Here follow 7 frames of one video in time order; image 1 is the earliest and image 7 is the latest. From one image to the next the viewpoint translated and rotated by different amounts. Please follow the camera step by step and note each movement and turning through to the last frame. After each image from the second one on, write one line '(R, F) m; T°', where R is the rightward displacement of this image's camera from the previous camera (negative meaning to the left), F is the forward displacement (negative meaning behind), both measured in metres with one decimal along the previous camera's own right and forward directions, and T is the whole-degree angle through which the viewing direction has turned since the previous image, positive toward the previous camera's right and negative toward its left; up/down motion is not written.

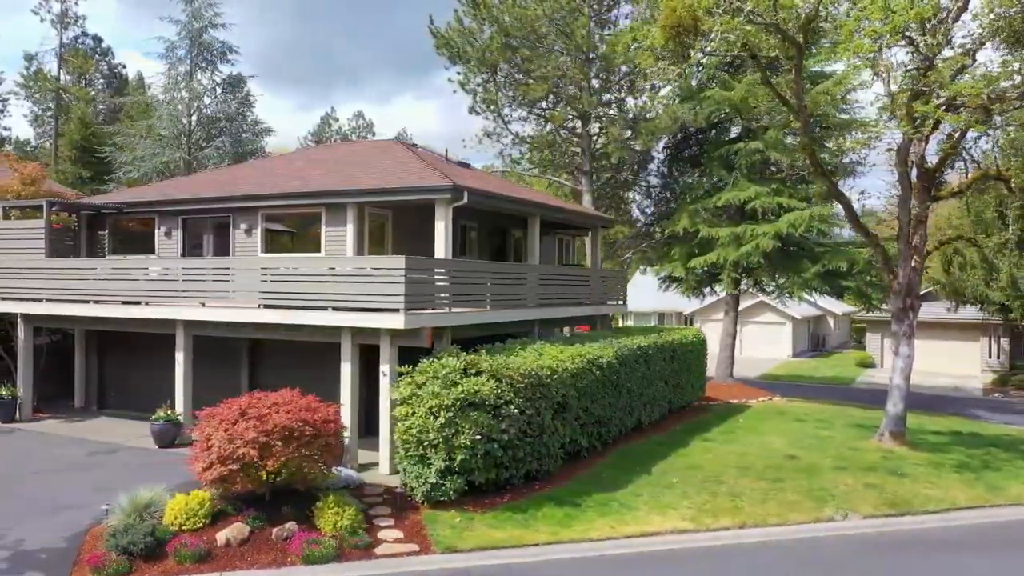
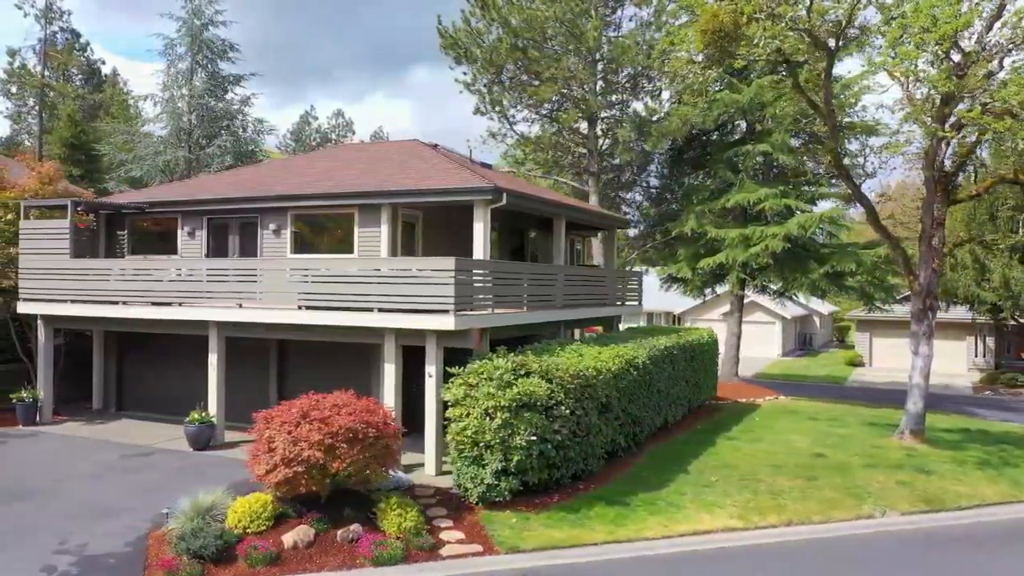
(-1.1, 0.0) m; +2°
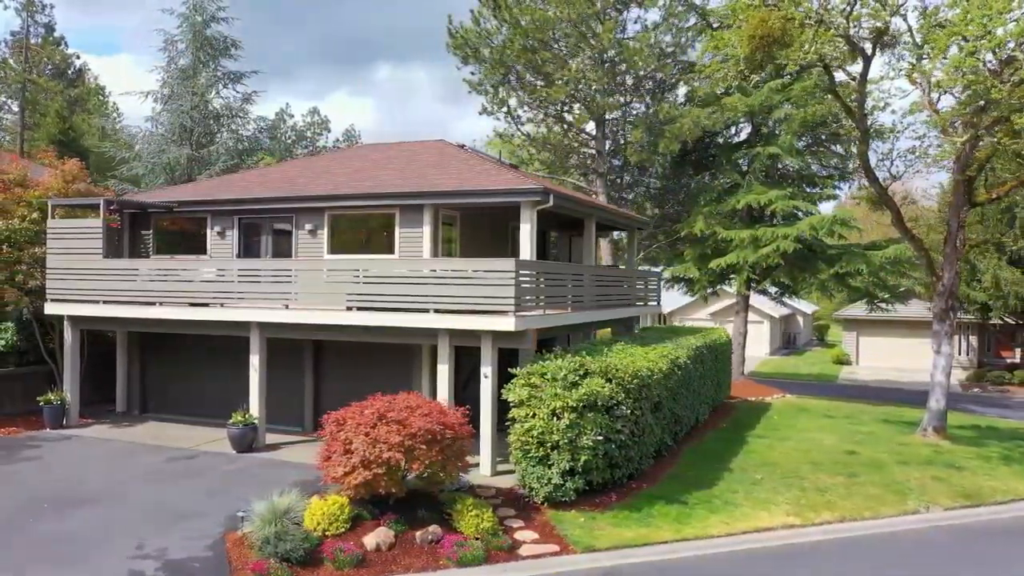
(-1.3, 0.0) m; +2°
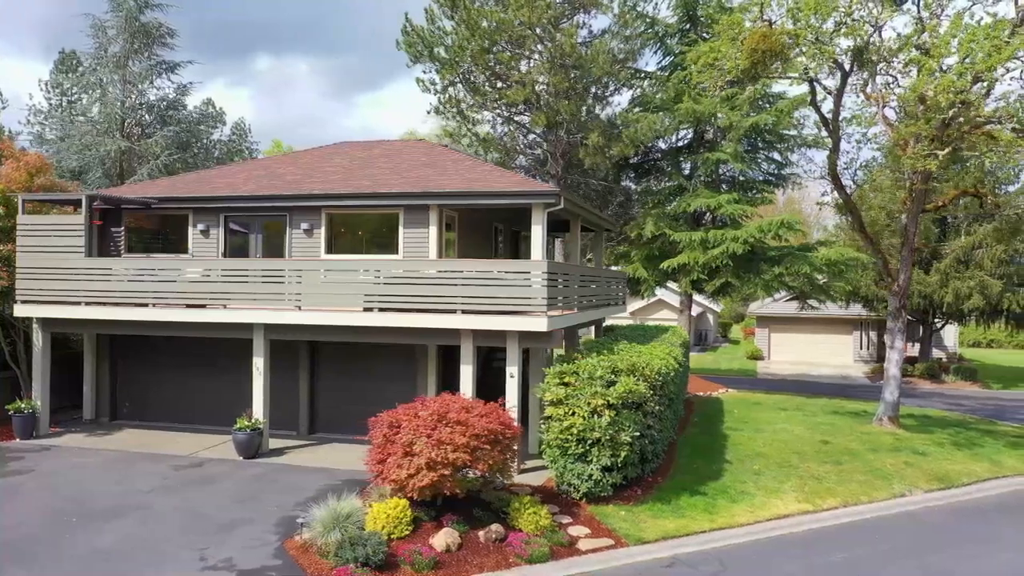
(-2.0, 0.0) m; +7°
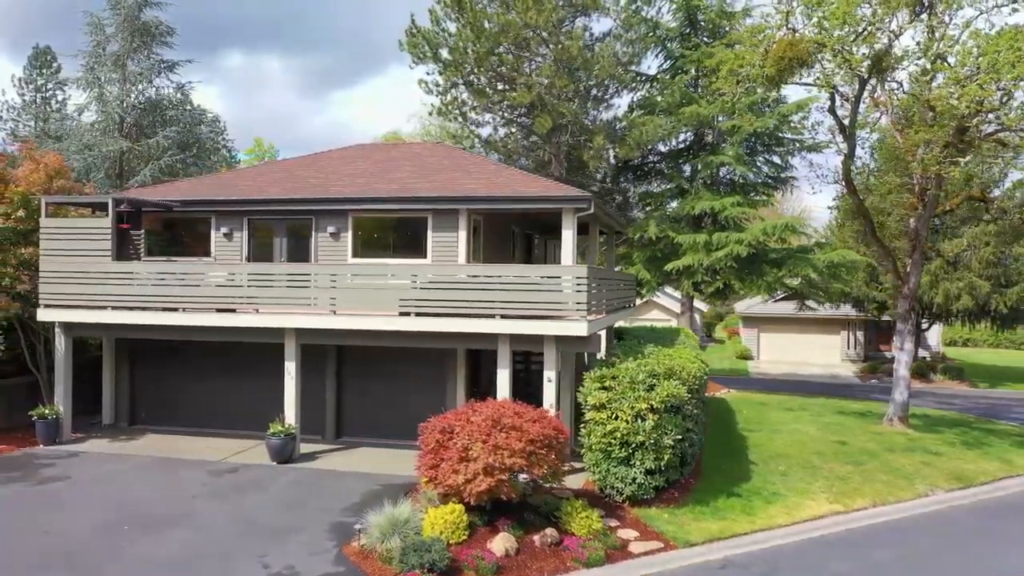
(-1.0, -0.1) m; +2°
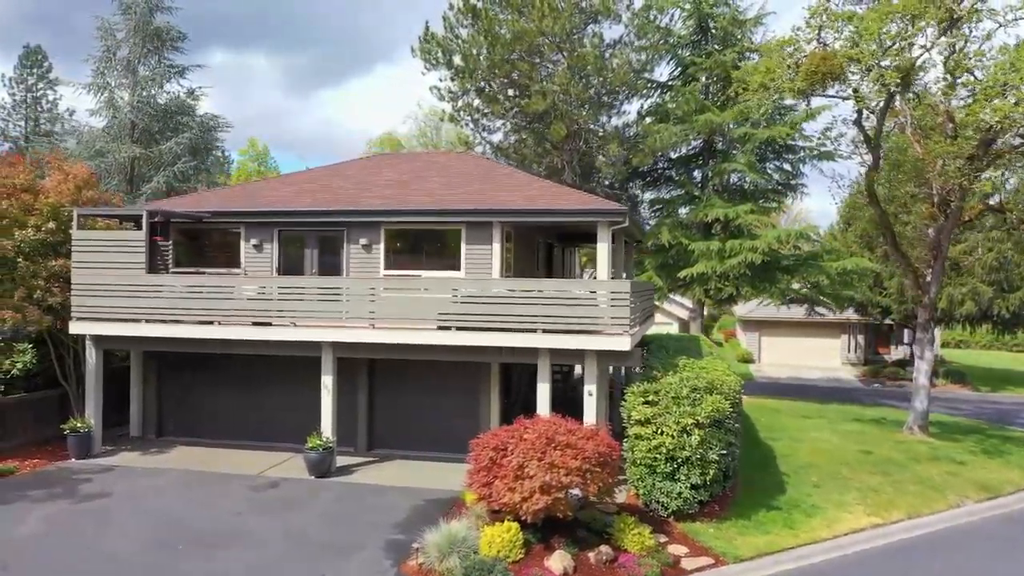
(-0.8, 0.0) m; +1°
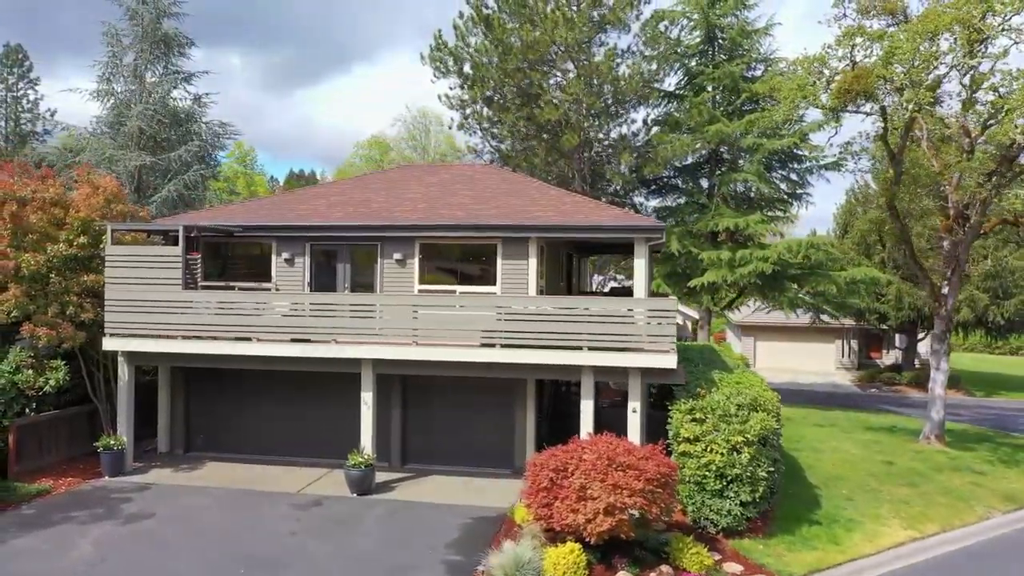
(-1.0, 0.0) m; +1°
